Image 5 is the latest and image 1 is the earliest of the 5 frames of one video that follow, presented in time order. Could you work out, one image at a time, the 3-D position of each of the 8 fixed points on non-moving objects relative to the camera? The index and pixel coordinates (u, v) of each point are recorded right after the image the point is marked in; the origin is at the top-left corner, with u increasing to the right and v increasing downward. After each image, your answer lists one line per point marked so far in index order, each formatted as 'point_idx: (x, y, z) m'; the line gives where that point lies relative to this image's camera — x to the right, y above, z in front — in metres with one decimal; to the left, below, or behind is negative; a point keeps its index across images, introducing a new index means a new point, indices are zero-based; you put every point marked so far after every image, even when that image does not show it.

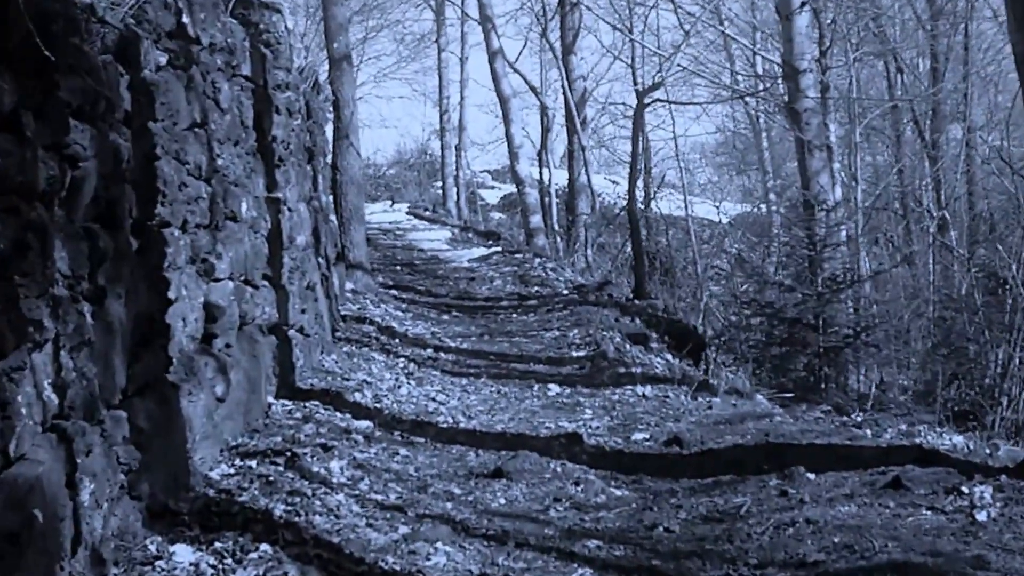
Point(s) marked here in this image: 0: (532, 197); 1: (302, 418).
0: (+0.3, +1.5, +16.7) m
1: (-1.5, -0.9, +7.3) m
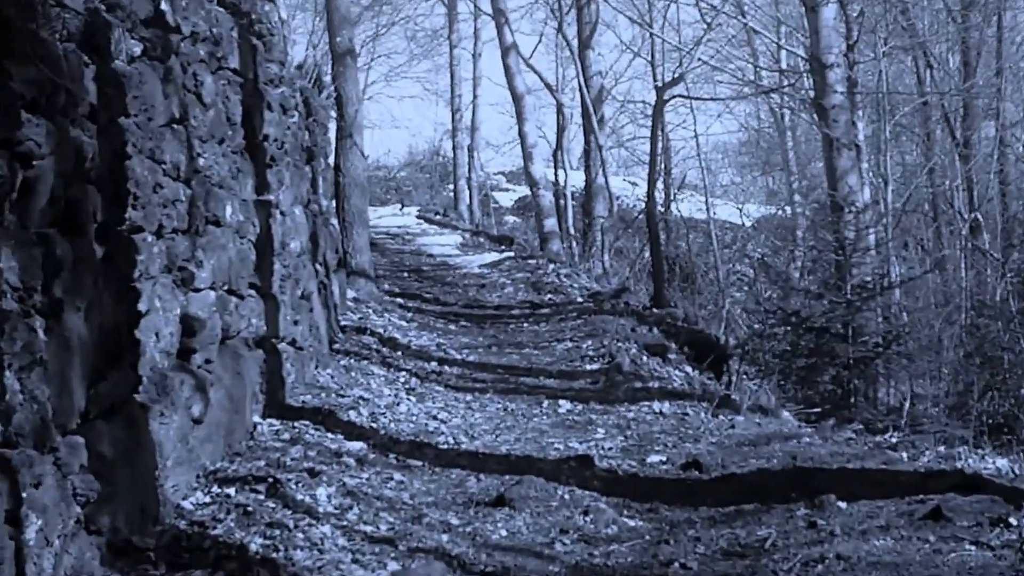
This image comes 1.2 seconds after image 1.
0: (+0.5, +1.4, +16.2) m
1: (-1.5, -1.0, +6.8) m
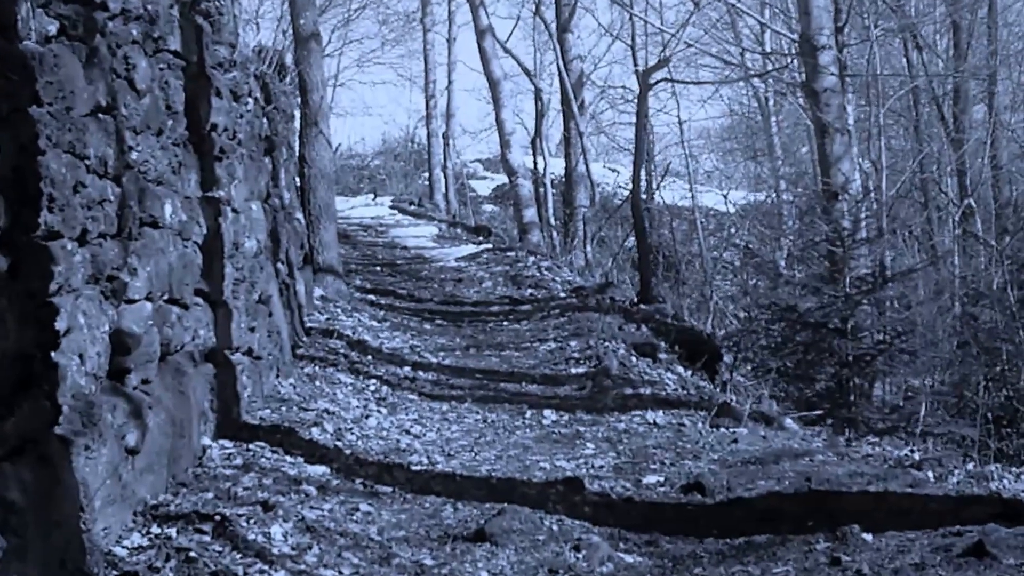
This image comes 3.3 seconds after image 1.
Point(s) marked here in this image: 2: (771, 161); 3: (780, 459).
0: (+0.2, +1.5, +15.4) m
1: (-1.6, -1.0, +6.1) m
2: (+4.8, +2.4, +19.5) m
3: (+1.6, -1.0, +6.3) m
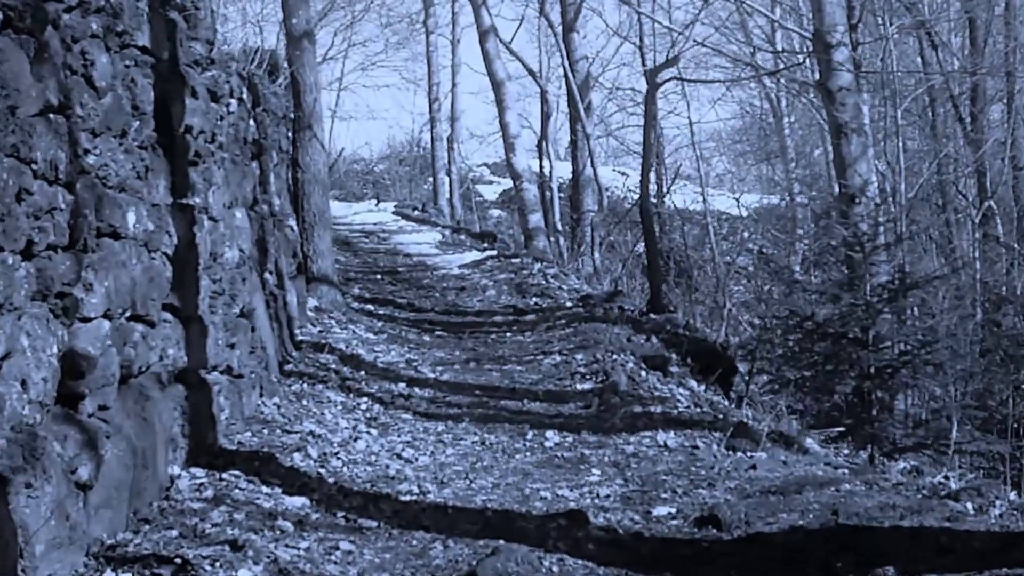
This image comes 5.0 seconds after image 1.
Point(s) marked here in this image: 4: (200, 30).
0: (+0.3, +1.4, +14.9) m
1: (-1.6, -1.1, +5.5) m
2: (+5.0, +2.3, +18.9) m
3: (+1.6, -1.1, +5.7) m
4: (-2.0, +1.6, +6.6) m
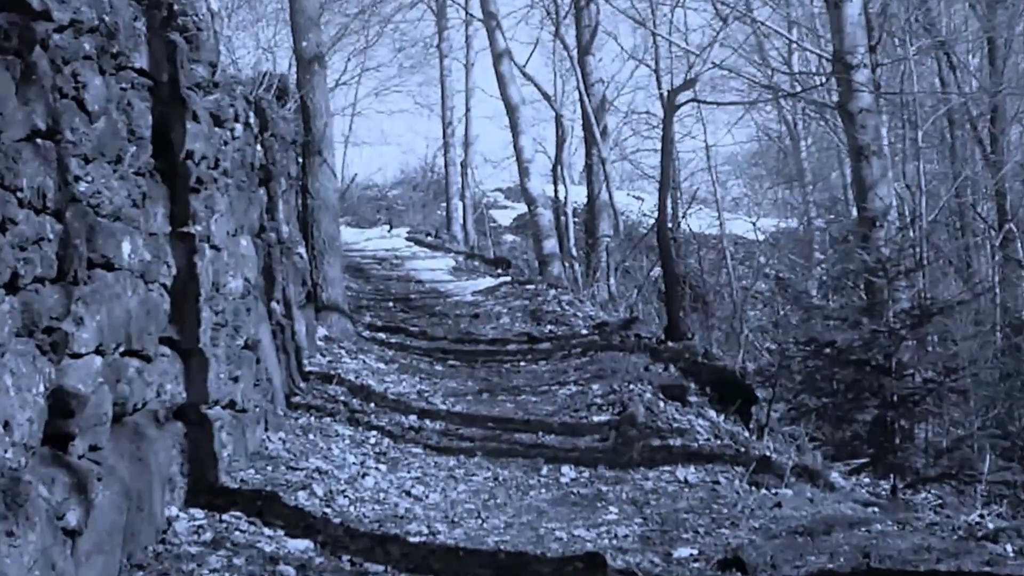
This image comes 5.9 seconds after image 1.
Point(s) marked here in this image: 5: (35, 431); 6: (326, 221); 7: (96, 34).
0: (+0.5, +1.0, +14.7) m
1: (-1.5, -1.3, +5.3) m
2: (+5.2, +1.8, +18.6) m
3: (+1.7, -1.2, +5.4) m
4: (-1.9, +1.4, +6.4) m
5: (-1.9, -0.6, +4.3) m
6: (-1.9, +0.7, +10.7) m
7: (-2.0, +1.2, +5.1) m
